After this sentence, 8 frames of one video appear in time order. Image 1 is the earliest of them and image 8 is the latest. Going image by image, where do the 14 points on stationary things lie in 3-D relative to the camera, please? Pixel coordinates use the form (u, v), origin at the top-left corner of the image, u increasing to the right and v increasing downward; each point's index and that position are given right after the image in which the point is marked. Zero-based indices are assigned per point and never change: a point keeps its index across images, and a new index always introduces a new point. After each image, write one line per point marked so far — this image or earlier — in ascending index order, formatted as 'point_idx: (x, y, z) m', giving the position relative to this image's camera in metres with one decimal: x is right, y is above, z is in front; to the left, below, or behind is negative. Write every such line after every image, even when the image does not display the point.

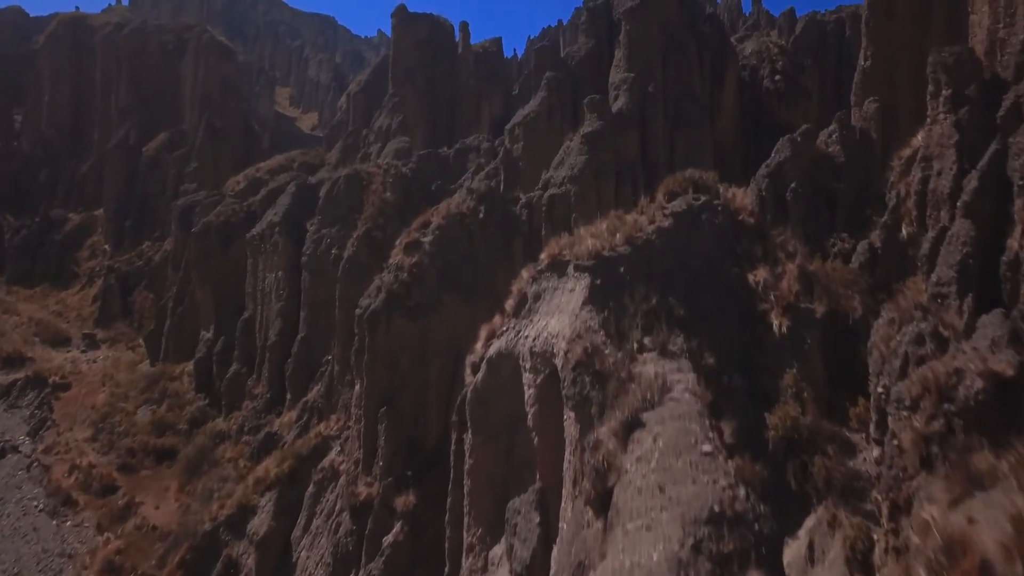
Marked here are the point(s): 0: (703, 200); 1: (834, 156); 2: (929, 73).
0: (+2.3, +1.0, +11.8) m
1: (+4.7, +1.9, +14.4) m
2: (+5.6, +2.9, +13.3) m
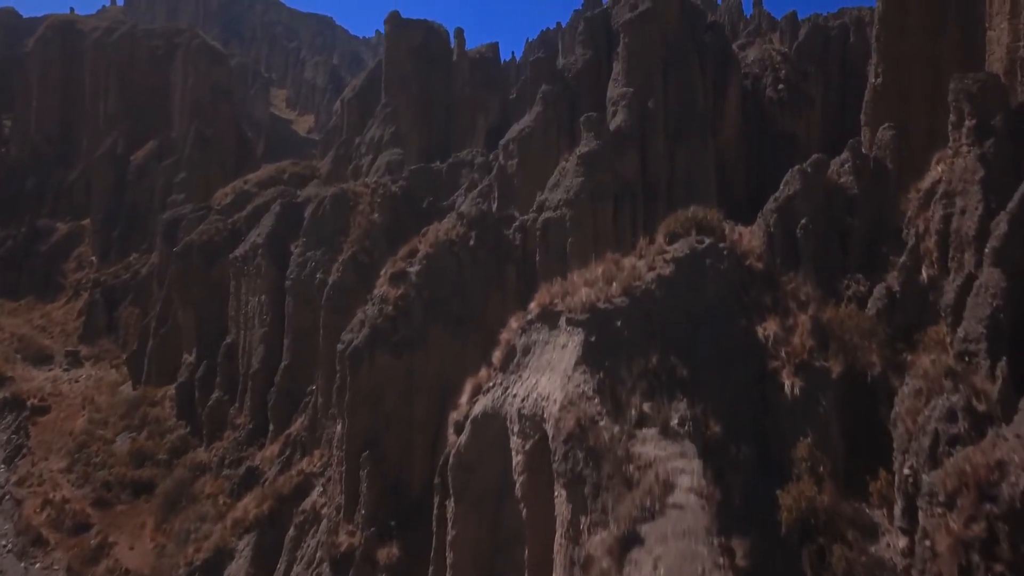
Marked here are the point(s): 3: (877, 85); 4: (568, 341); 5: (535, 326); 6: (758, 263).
0: (+2.1, +0.5, +10.8) m
1: (+4.6, +1.3, +13.5) m
2: (+5.5, +2.3, +12.4) m
3: (+7.0, +3.8, +18.8) m
4: (+0.6, -0.6, +10.4) m
5: (+0.3, -0.5, +11.0) m
6: (+2.7, +0.3, +11.0) m
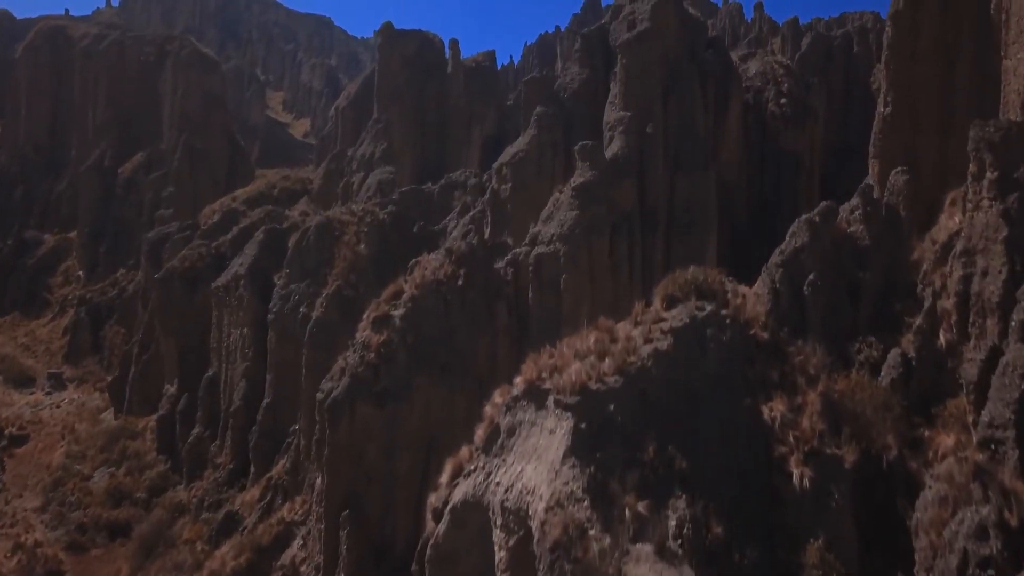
0: (+2.0, -0.2, +9.9) m
1: (+4.4, +0.6, +12.6) m
2: (+5.3, +1.6, +11.5) m
3: (+6.8, +3.0, +18.0) m
4: (+0.4, -1.3, +9.5) m
5: (+0.1, -1.2, +10.1) m
6: (+2.6, -0.4, +10.2) m
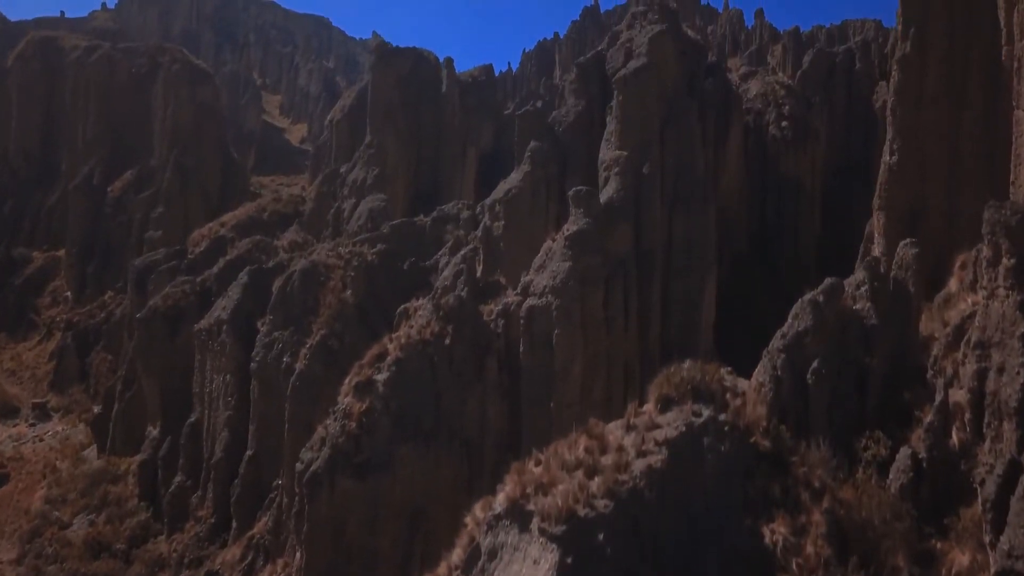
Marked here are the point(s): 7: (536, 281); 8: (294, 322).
0: (+1.8, -1.2, +9.3) m
1: (+4.2, -0.4, +11.9) m
2: (+5.2, +0.6, +10.8) m
3: (+6.6, +2.1, +17.3) m
4: (+0.3, -2.3, +8.9) m
5: (-0.1, -2.2, +9.4) m
6: (+2.4, -1.4, +9.5) m
7: (+0.5, +0.1, +17.9) m
8: (-4.4, -0.7, +19.9) m
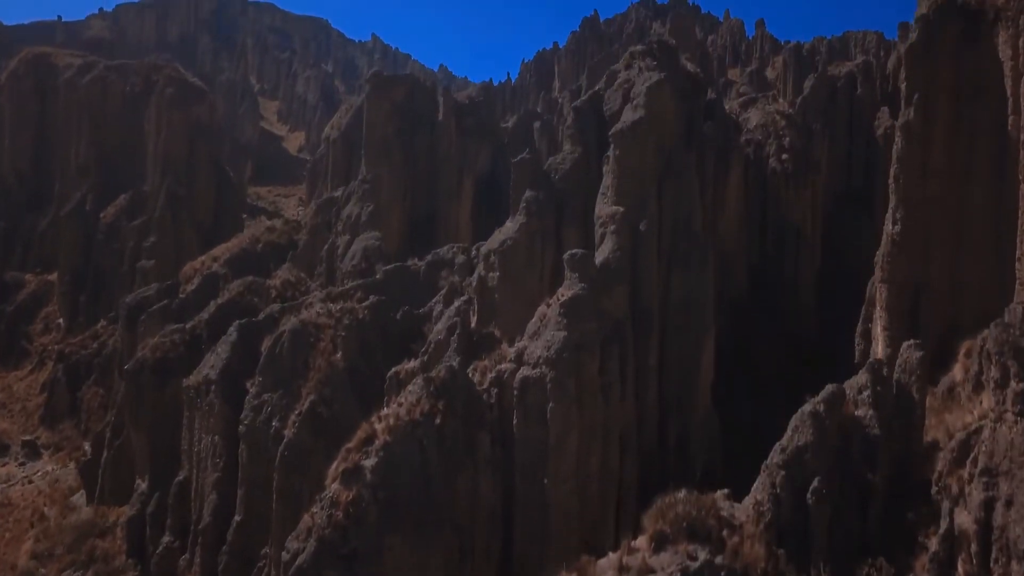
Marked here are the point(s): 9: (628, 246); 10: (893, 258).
0: (+1.7, -2.5, +8.9) m
1: (+4.1, -1.6, +11.5) m
2: (+5.0, -0.7, +10.4) m
3: (+6.5, +0.9, +16.9) m
4: (+0.1, -3.6, +8.5) m
5: (-0.2, -3.4, +9.0) m
6: (+2.3, -2.7, +9.1) m
7: (+0.3, -1.1, +17.5) m
8: (-4.5, -1.9, +19.5) m
9: (+2.3, +0.9, +20.0) m
10: (+6.4, +0.5, +16.7) m
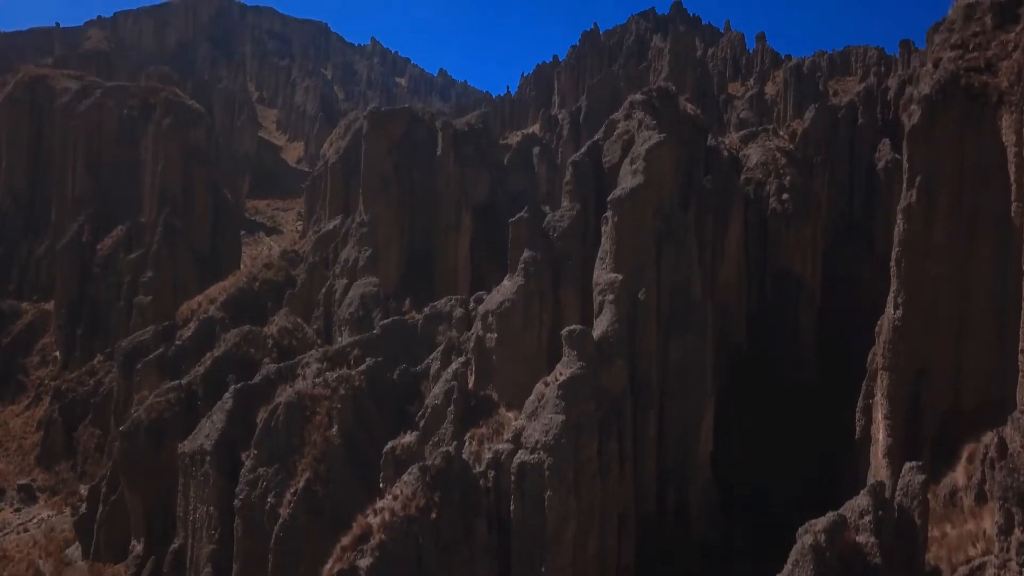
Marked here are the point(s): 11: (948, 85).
0: (+1.6, -3.9, +8.7) m
1: (+4.1, -3.1, +11.4) m
2: (+5.0, -2.1, +10.2) m
3: (+6.5, -0.6, +16.7) m
4: (+0.1, -5.0, +8.3) m
5: (-0.2, -4.9, +8.9) m
6: (+2.3, -4.2, +8.9) m
7: (+0.3, -2.5, +17.4) m
8: (-4.5, -3.3, +19.3) m
9: (+2.3, -0.5, +19.8) m
10: (+6.4, -0.9, +16.5) m
11: (+7.4, +3.5, +16.8) m
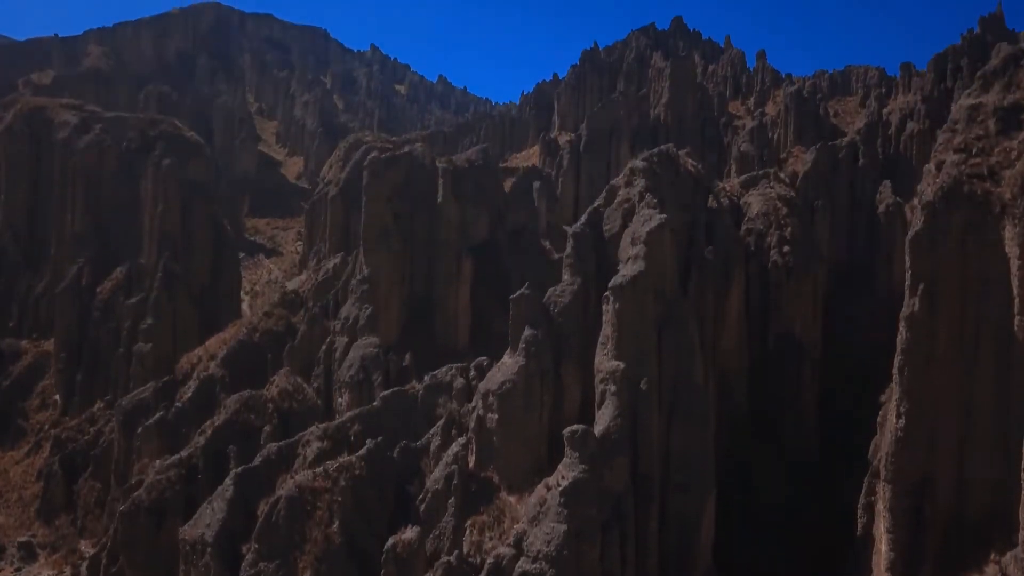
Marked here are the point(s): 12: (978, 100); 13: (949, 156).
0: (+1.7, -5.8, +8.7) m
1: (+4.1, -4.9, +11.3) m
2: (+5.0, -4.0, +10.2) m
3: (+6.5, -2.4, +16.6) m
4: (+0.1, -6.9, +8.3) m
5: (-0.2, -6.7, +8.9) m
6: (+2.3, -6.0, +8.9) m
7: (+0.3, -4.3, +17.3) m
8: (-4.5, -5.1, +19.3) m
9: (+2.3, -2.3, +19.8) m
10: (+6.4, -2.8, +16.5) m
11: (+7.4, +1.6, +16.7) m
12: (+8.3, +3.4, +17.6) m
13: (+7.6, +2.3, +17.3) m
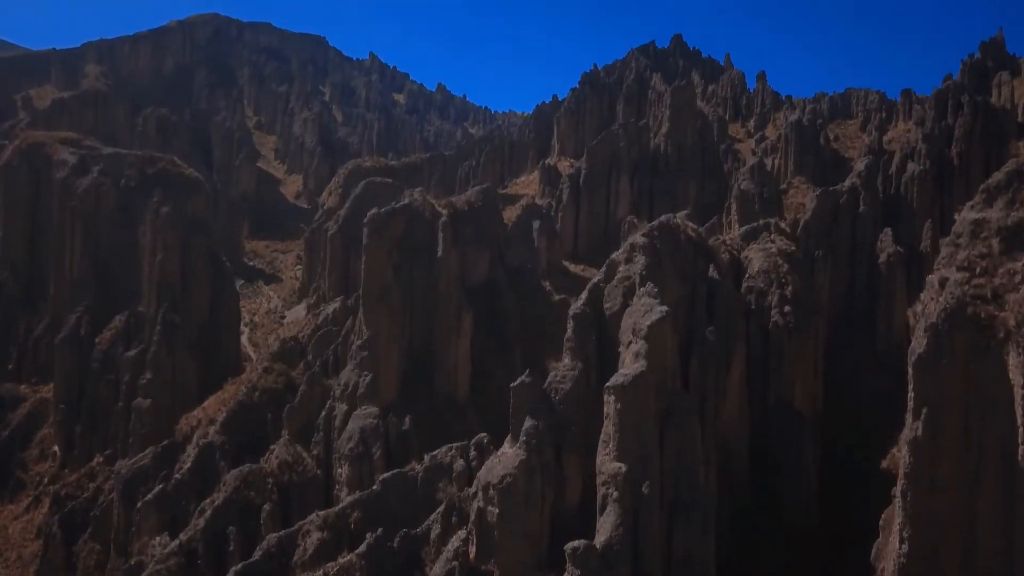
0: (+1.7, -7.9, +8.6) m
1: (+4.1, -7.0, +11.3) m
2: (+5.1, -6.1, +10.1) m
3: (+6.5, -4.5, +16.6) m
4: (+0.2, -9.0, +8.2) m
5: (-0.2, -8.9, +8.8) m
6: (+2.3, -8.2, +8.9) m
7: (+0.3, -6.4, +17.3) m
8: (-4.5, -7.1, +19.2) m
9: (+2.3, -4.4, +19.7) m
10: (+6.4, -4.8, +16.4) m
11: (+7.4, -0.4, +16.6) m
12: (+8.3, +1.3, +17.5) m
13: (+7.6, +0.2, +17.2) m
